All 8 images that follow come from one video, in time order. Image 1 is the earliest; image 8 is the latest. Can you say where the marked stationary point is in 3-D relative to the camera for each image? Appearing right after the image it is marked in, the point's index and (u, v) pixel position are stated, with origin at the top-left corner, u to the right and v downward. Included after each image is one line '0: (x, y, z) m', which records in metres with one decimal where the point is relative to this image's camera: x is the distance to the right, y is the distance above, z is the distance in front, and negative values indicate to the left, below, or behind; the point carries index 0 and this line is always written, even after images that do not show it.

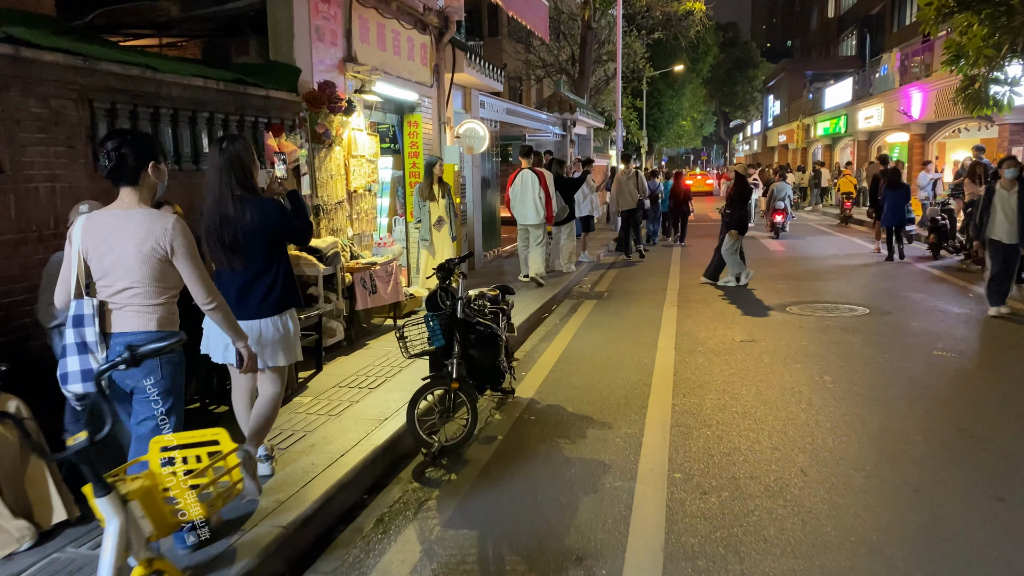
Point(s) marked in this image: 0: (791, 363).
0: (+2.4, -0.7, +7.1) m
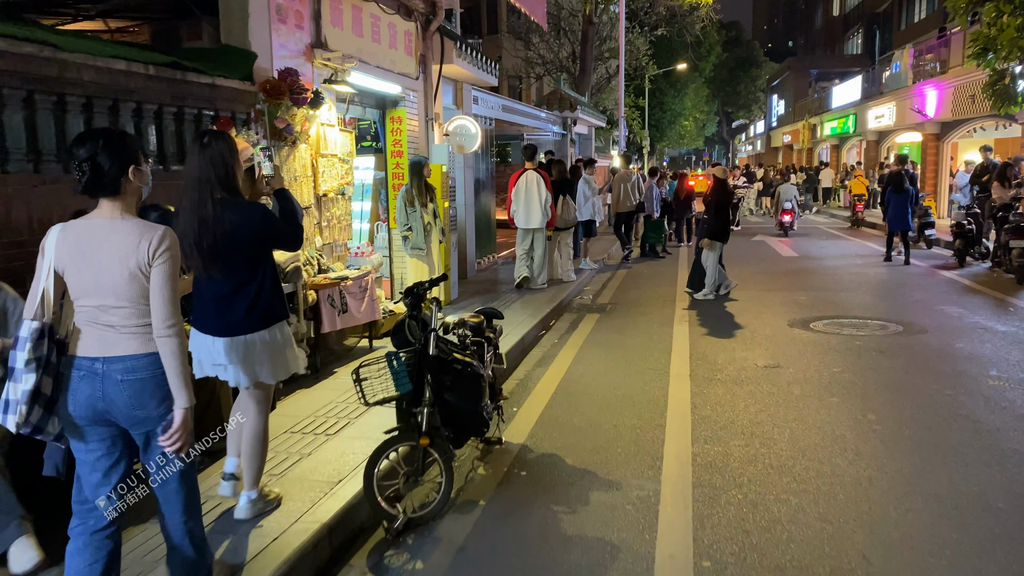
0: (+2.3, -0.8, +6.1) m
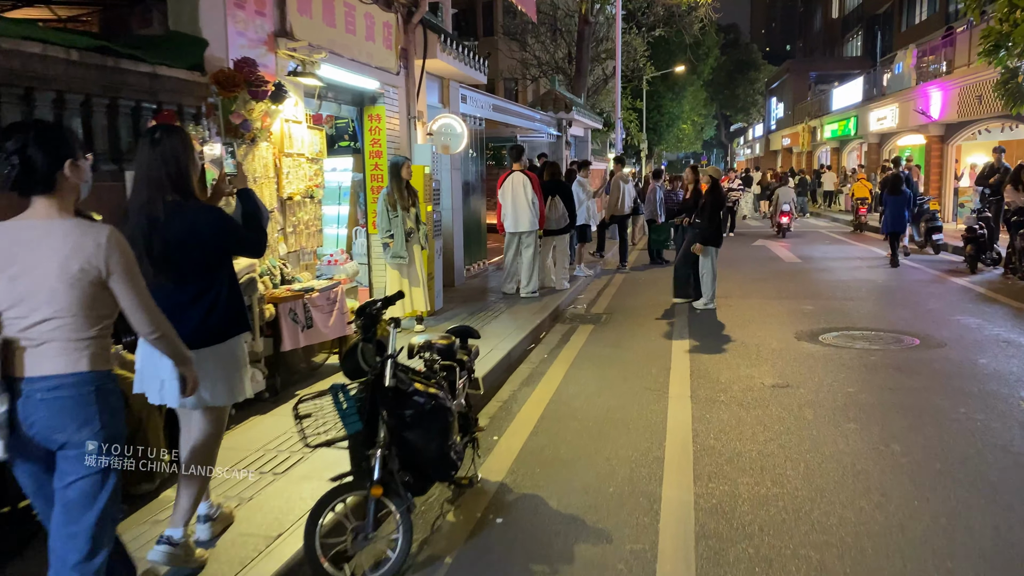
0: (+2.2, -0.9, +5.5) m
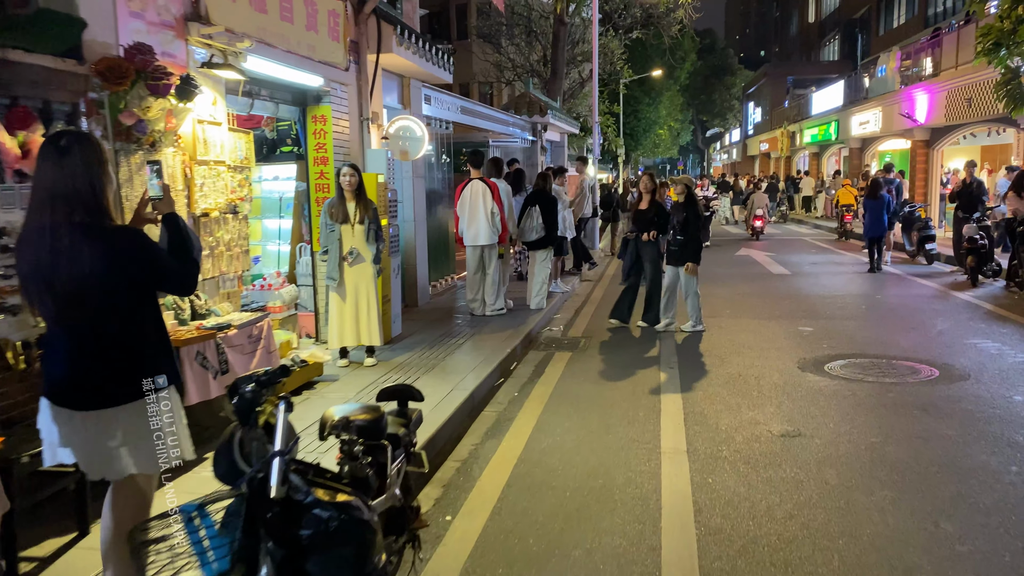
0: (+2.0, -1.1, +4.5) m
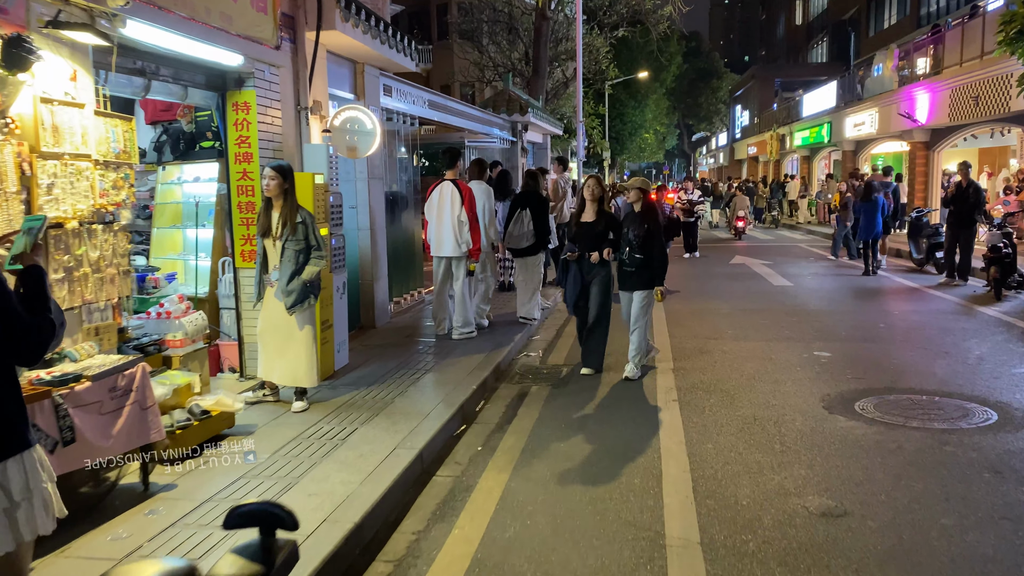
0: (+1.8, -1.3, +3.2) m
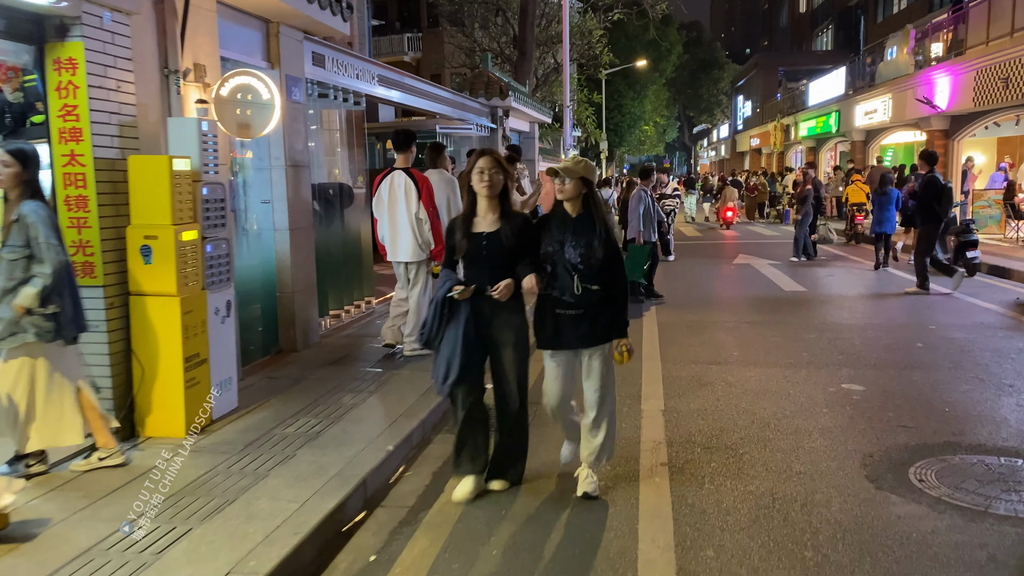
0: (+1.4, -1.4, +1.5) m
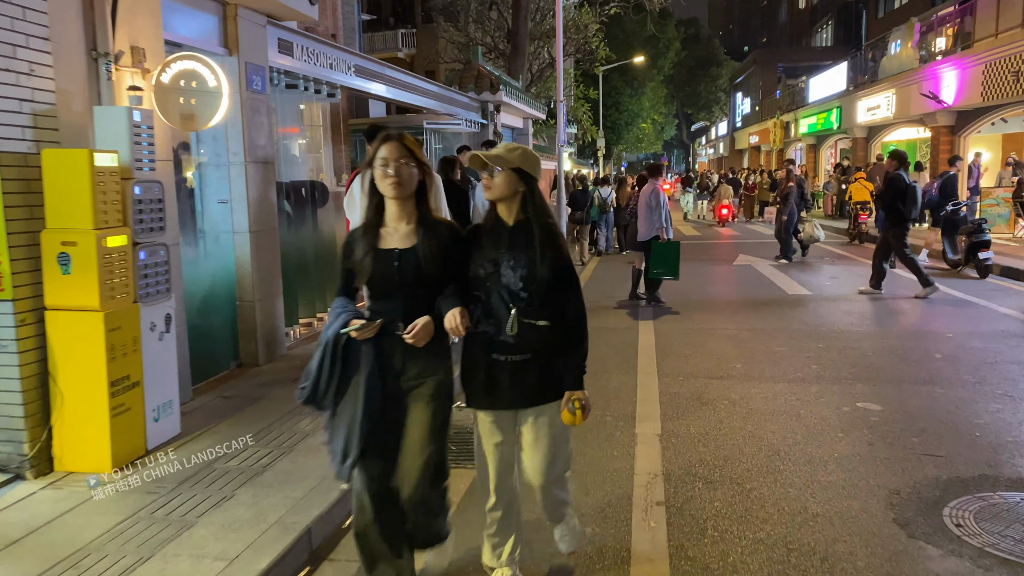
0: (+1.3, -1.5, +0.9) m
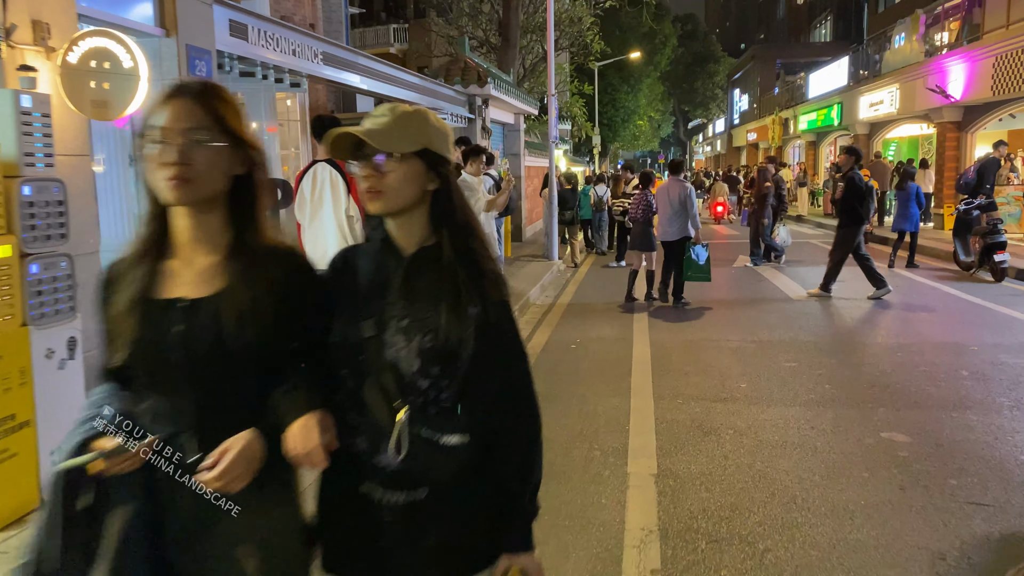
0: (+1.1, -1.6, +0.2) m
